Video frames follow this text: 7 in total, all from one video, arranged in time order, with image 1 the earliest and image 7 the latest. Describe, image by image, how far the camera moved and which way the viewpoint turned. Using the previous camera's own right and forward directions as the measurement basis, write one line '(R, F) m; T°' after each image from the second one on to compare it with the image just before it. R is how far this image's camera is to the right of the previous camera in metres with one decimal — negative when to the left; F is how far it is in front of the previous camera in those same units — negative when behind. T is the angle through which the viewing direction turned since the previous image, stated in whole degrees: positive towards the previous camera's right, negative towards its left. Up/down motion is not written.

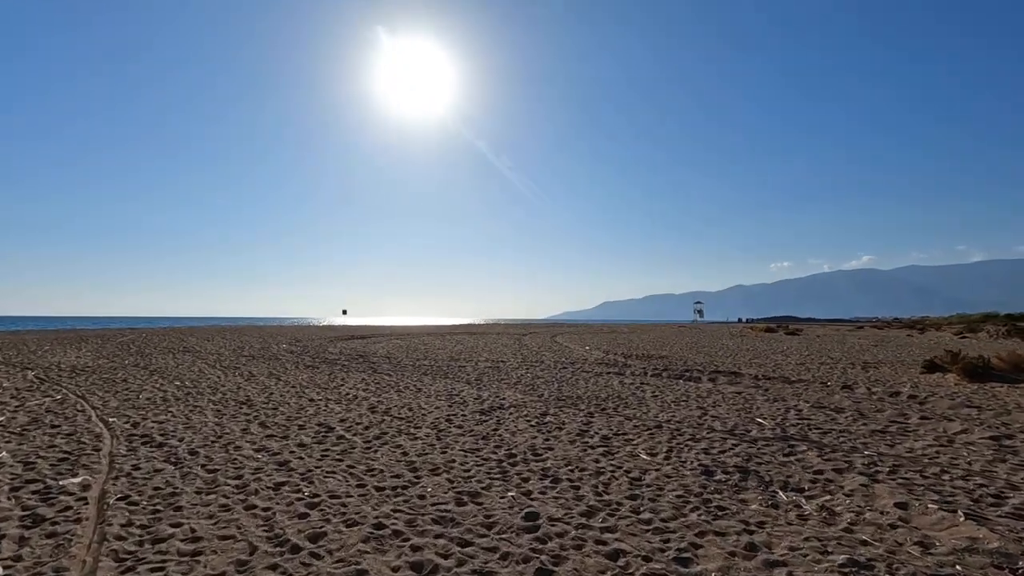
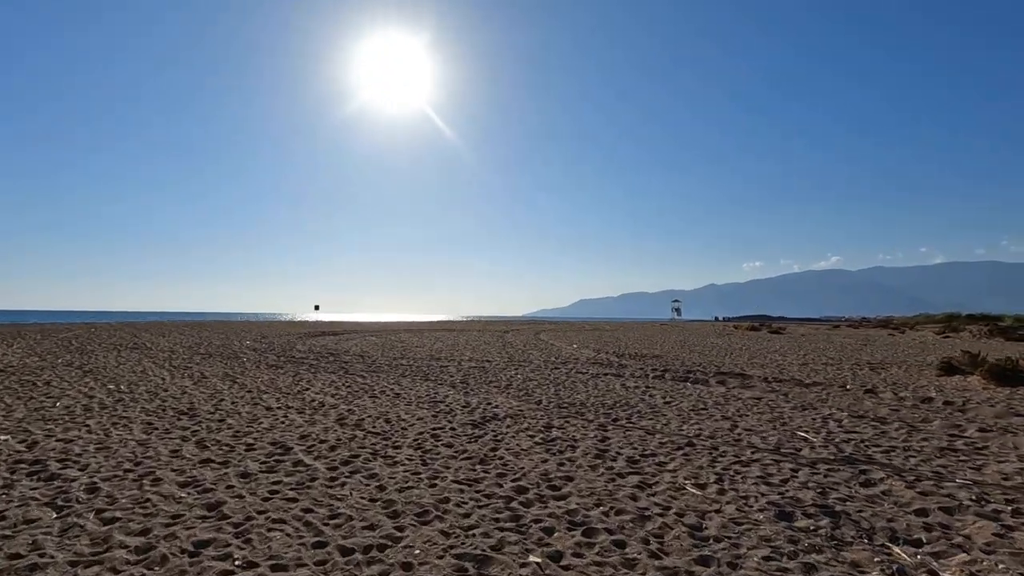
(-0.4, +1.7) m; +2°
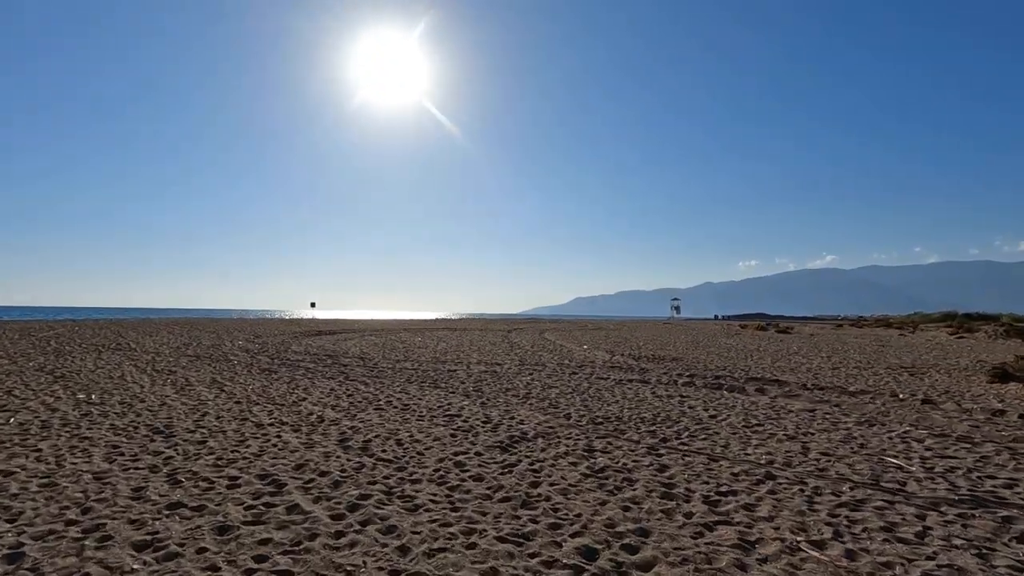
(-0.5, +1.3) m; 0°
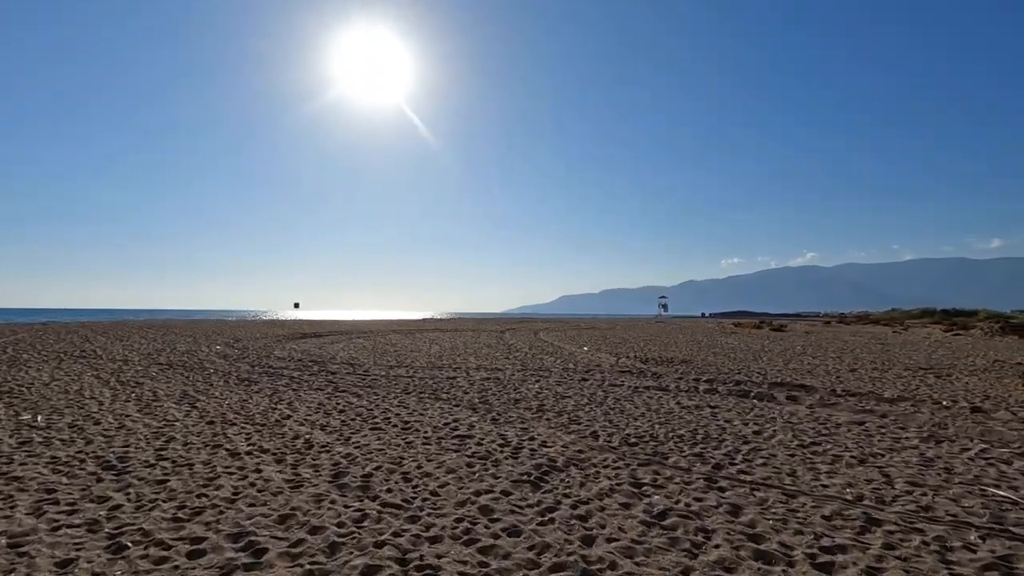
(-0.5, +1.3) m; +2°
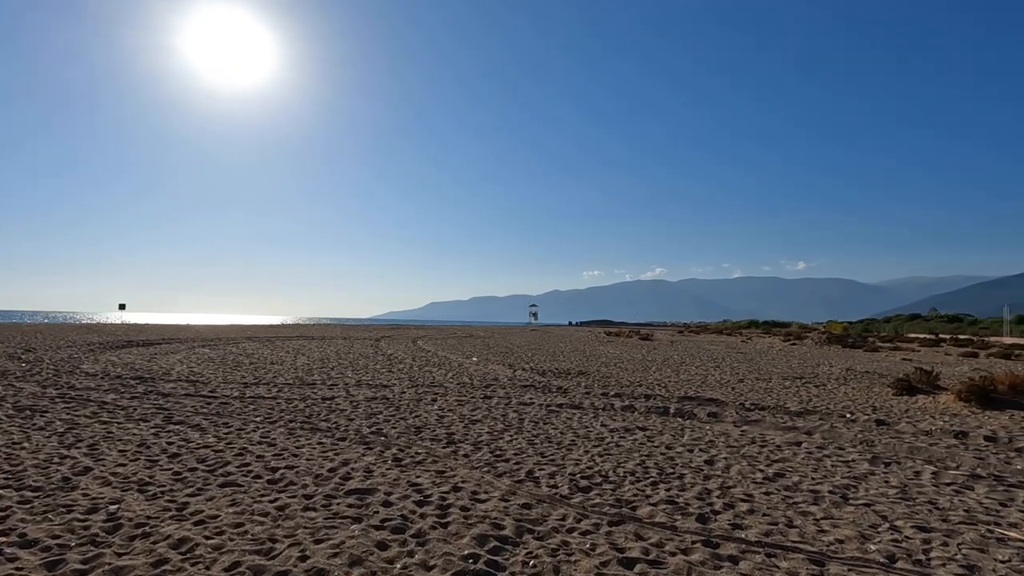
(-0.6, +2.0) m; +14°
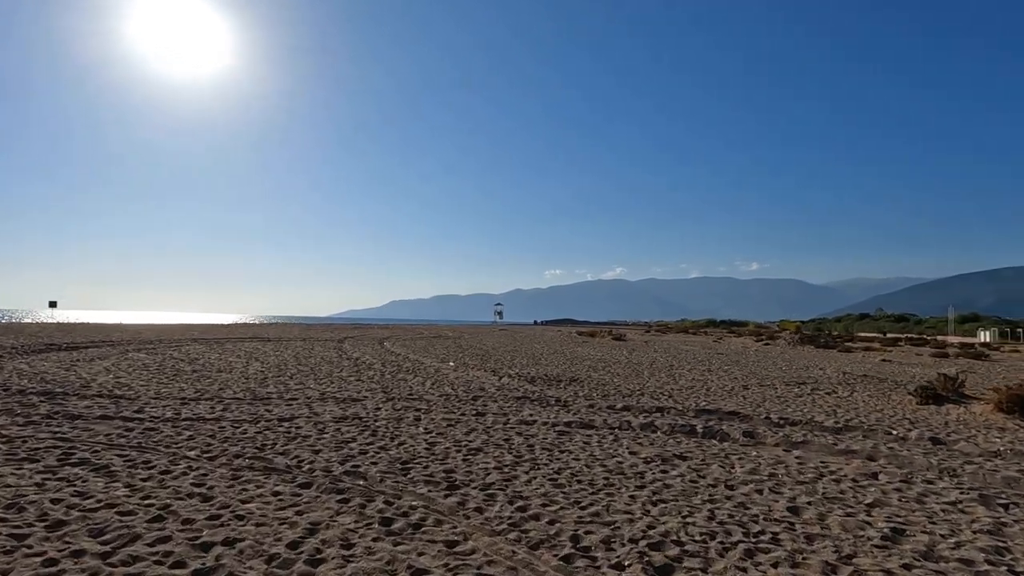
(-0.7, +2.0) m; +4°
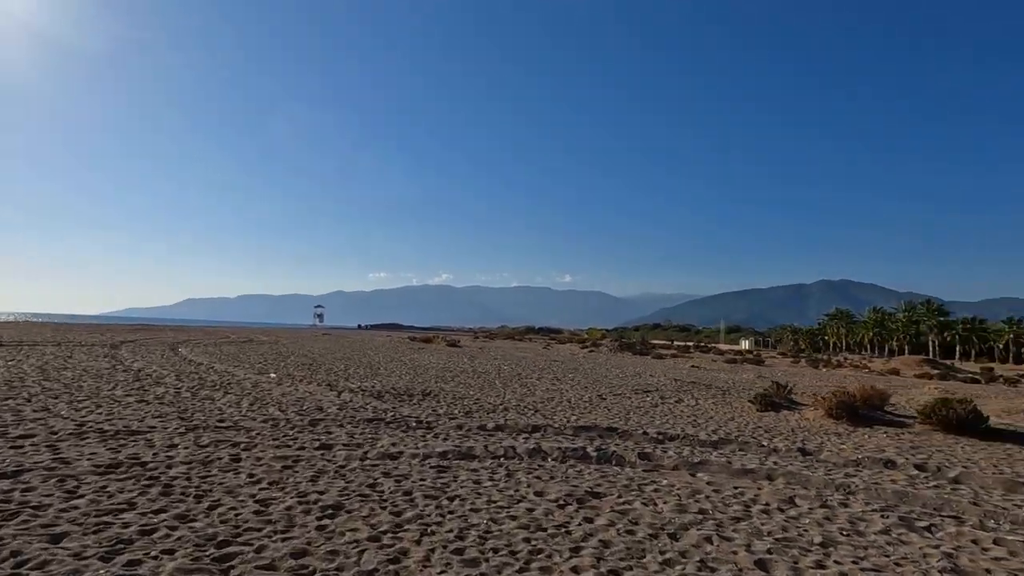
(-0.6, +2.1) m; +19°
